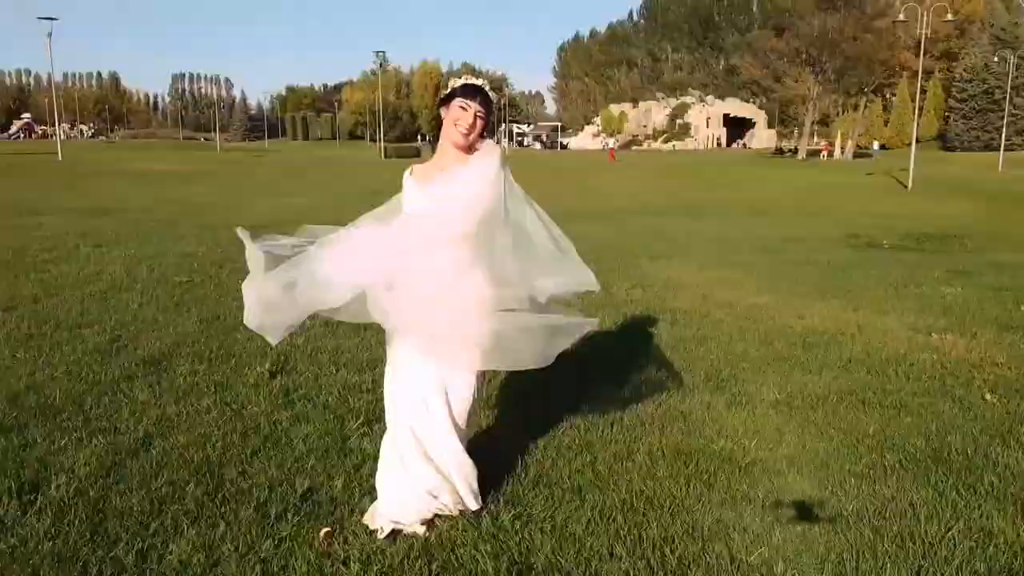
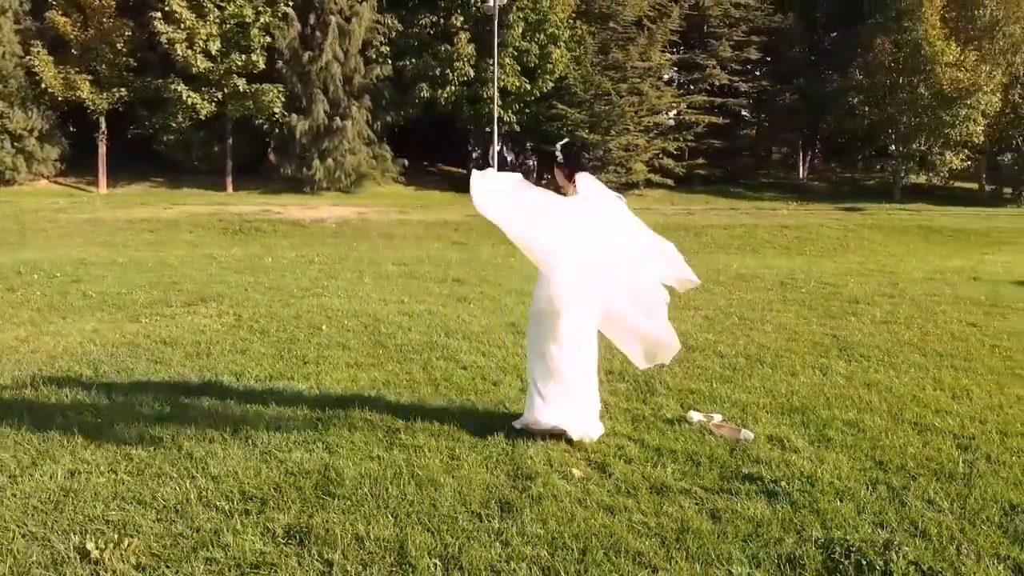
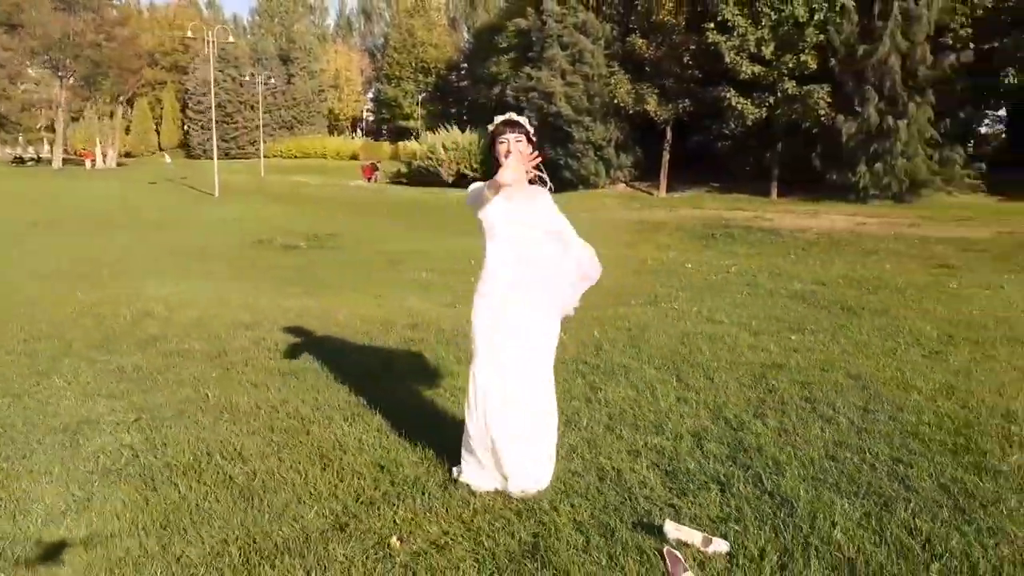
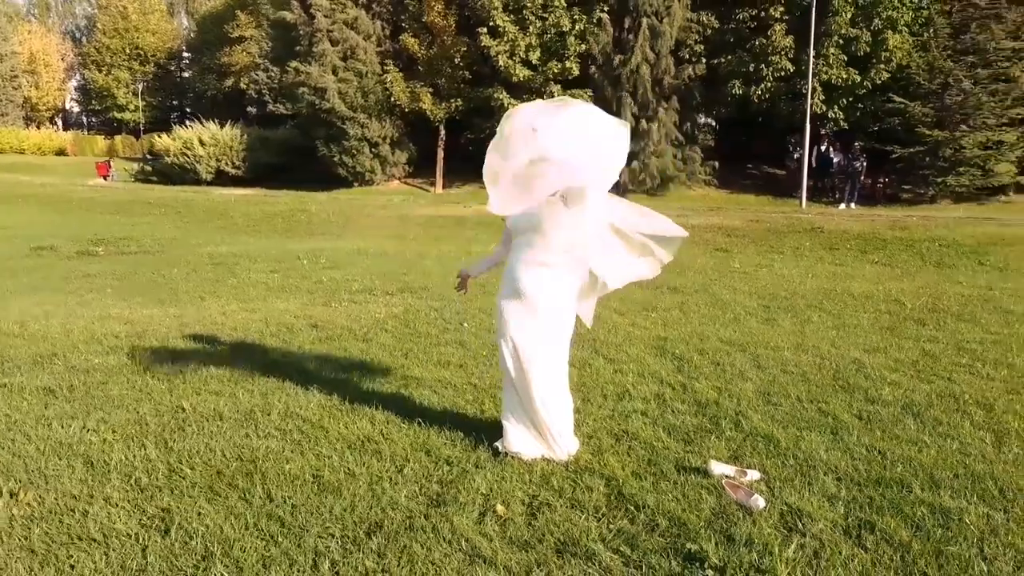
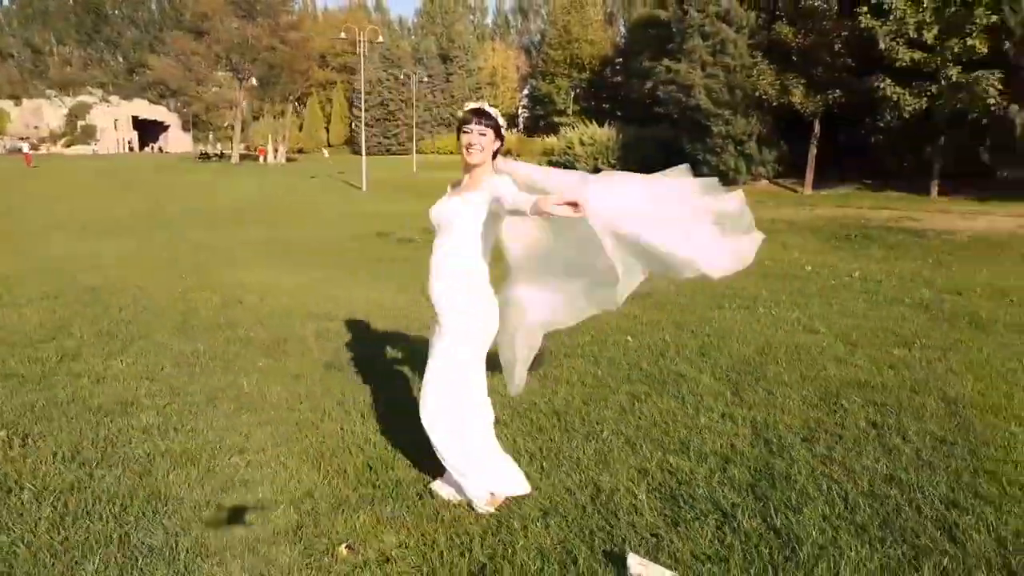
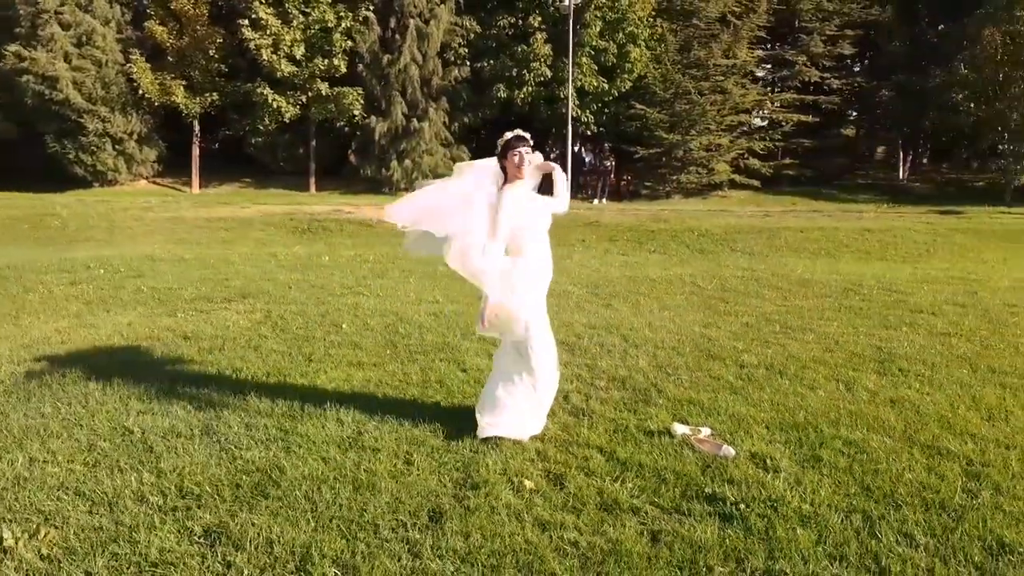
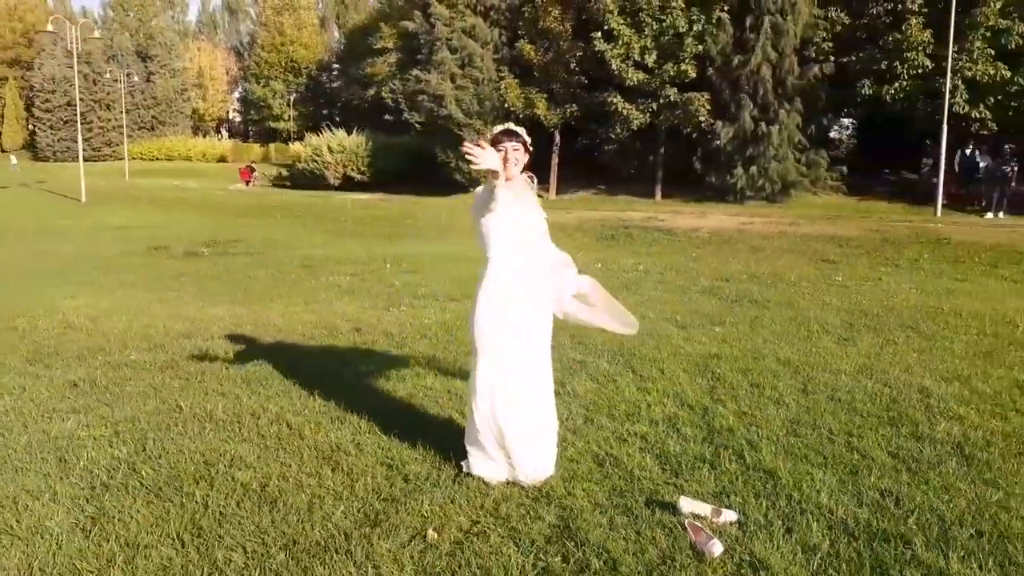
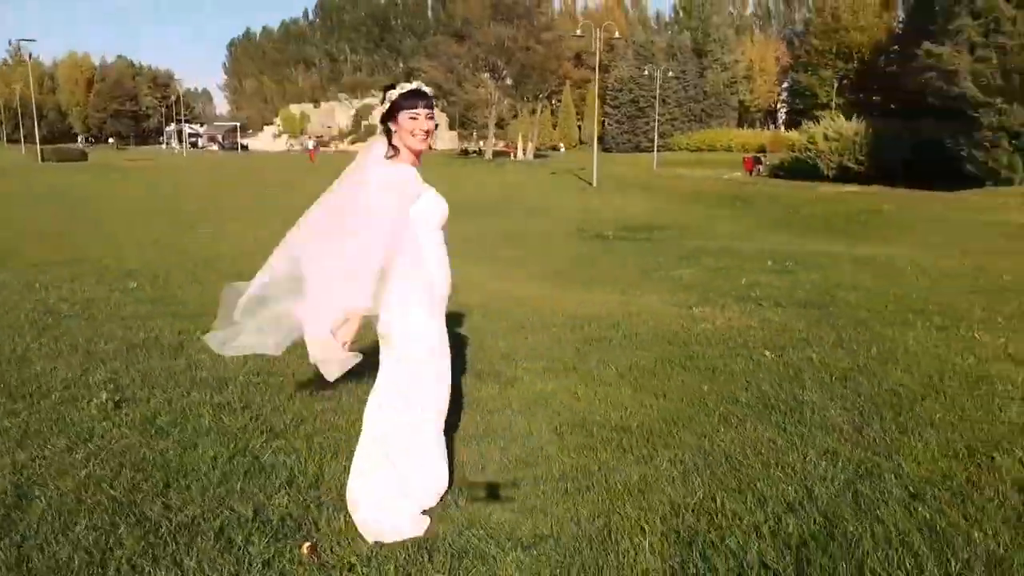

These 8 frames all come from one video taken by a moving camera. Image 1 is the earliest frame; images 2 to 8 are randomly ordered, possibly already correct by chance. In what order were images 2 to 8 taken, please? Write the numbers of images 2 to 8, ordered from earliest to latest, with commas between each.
8, 5, 3, 7, 4, 6, 2
